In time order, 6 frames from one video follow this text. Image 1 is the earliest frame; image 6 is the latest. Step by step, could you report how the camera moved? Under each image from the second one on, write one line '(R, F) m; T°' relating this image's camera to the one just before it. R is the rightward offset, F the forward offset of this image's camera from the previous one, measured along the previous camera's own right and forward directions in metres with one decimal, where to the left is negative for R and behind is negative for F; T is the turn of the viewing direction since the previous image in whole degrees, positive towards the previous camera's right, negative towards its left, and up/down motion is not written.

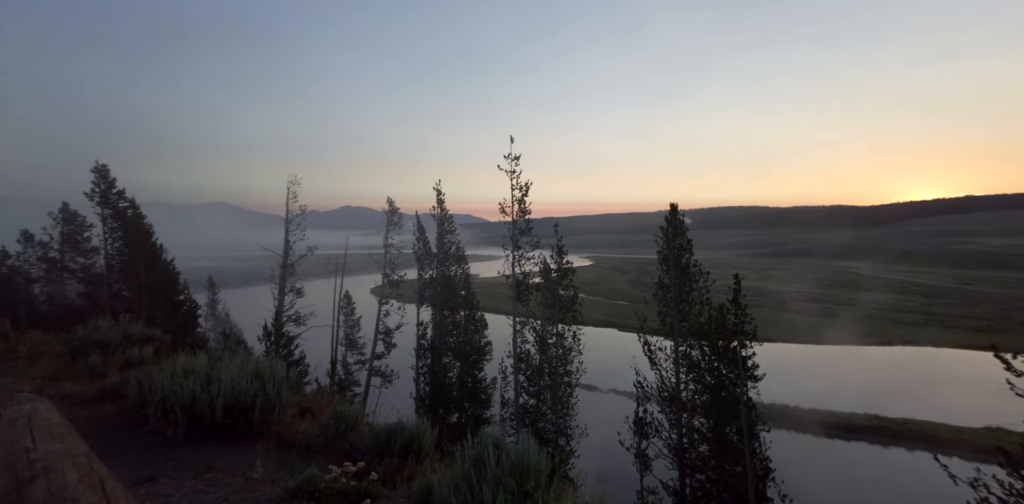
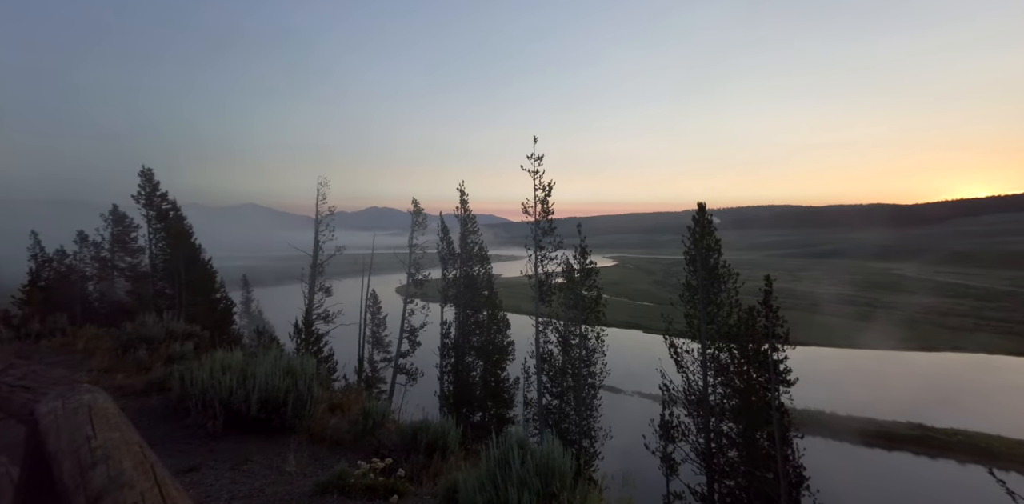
(0.0, 0.0) m; -3°
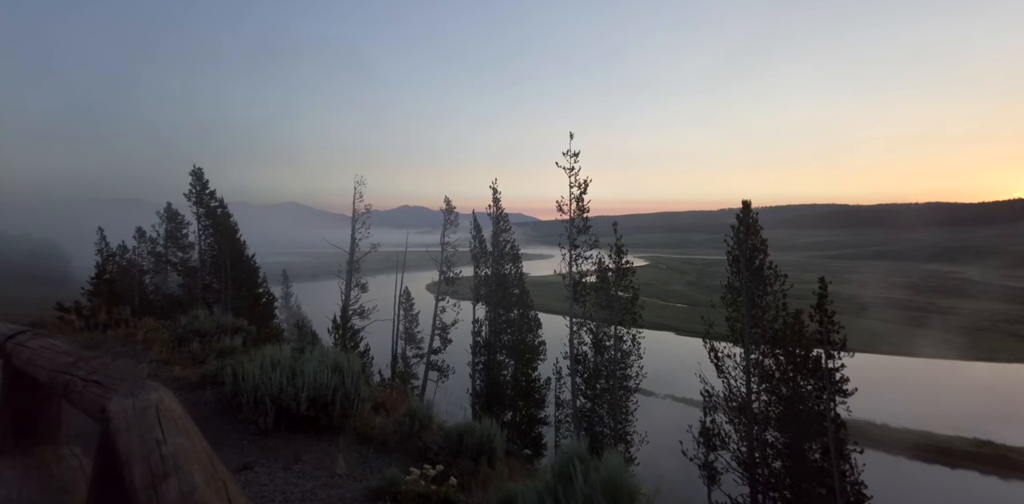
(-0.2, +0.2) m; -4°
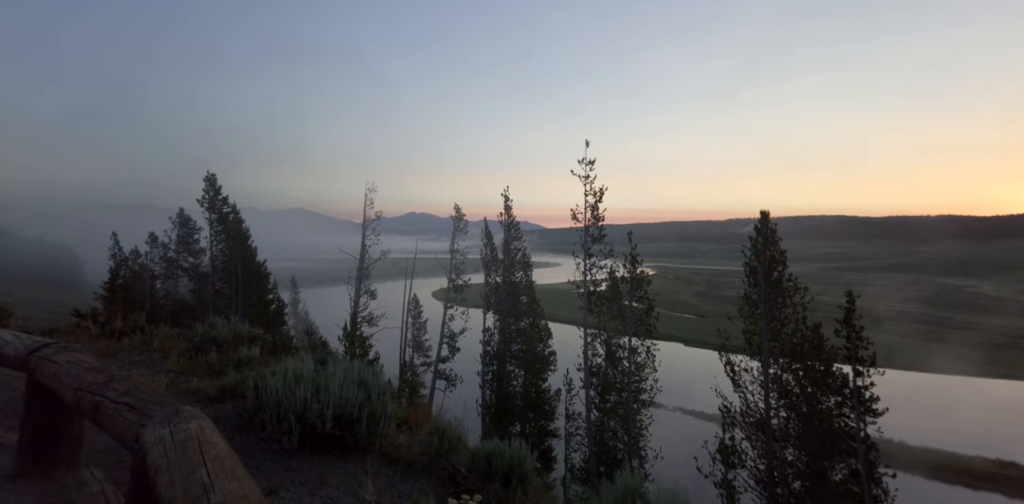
(-0.3, +0.2) m; -1°
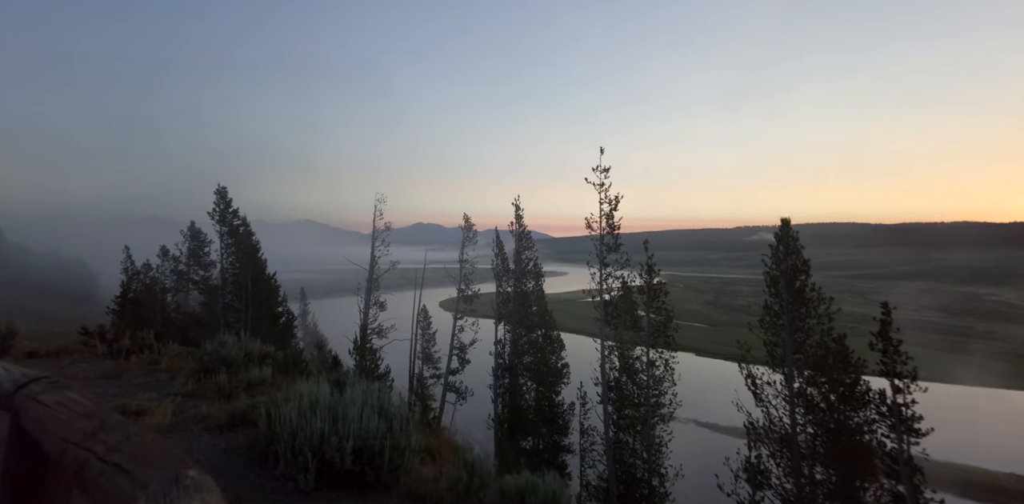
(-0.2, +0.4) m; -1°
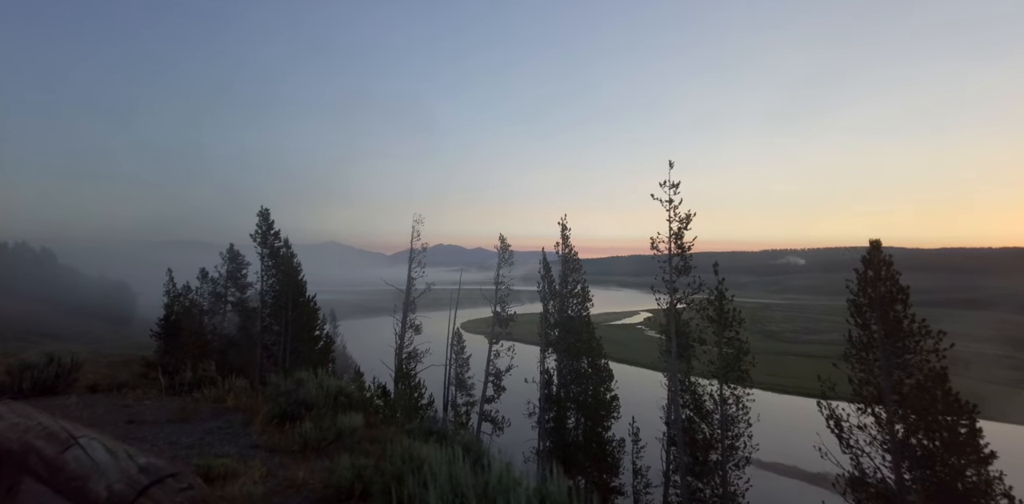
(-1.4, +1.1) m; -3°
